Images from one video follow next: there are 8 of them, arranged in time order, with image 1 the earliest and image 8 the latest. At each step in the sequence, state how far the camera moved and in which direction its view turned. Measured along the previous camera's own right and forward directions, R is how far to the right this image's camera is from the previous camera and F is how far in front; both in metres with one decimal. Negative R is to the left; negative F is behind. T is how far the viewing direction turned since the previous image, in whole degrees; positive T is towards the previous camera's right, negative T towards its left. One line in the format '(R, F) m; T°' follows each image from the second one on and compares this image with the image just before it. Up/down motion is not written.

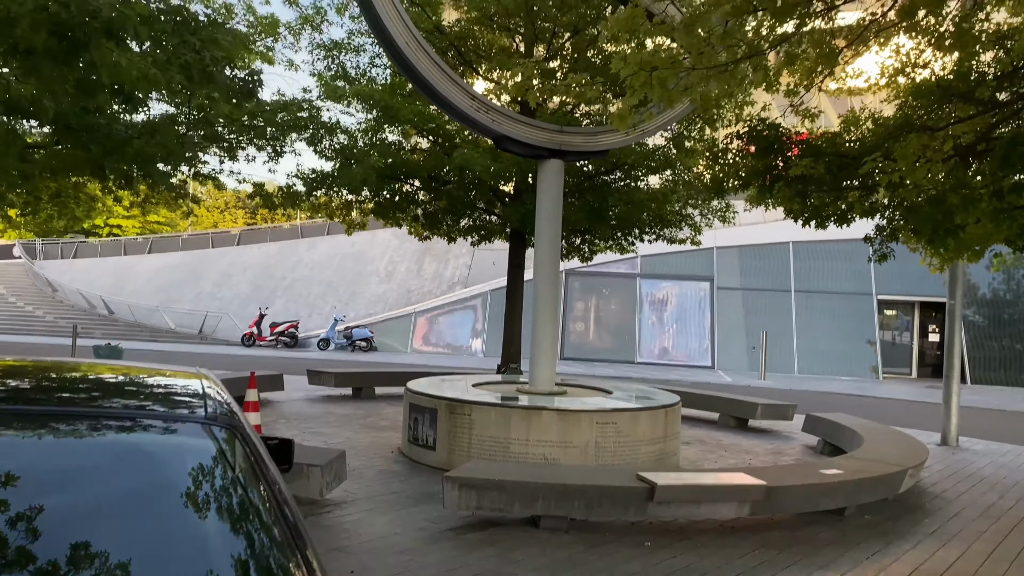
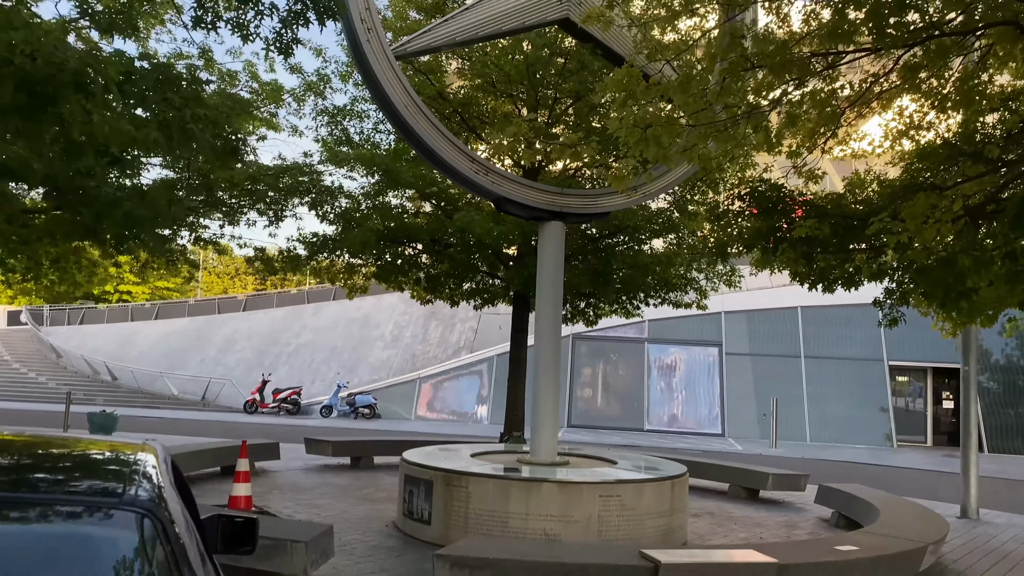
(+0.1, +0.2) m; -1°
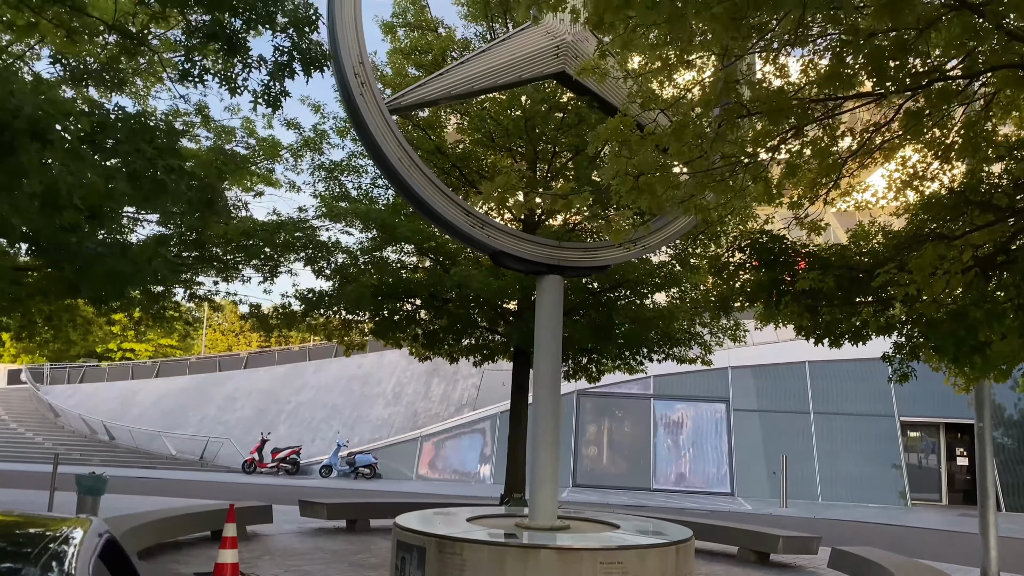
(+0.1, +0.2) m; 0°
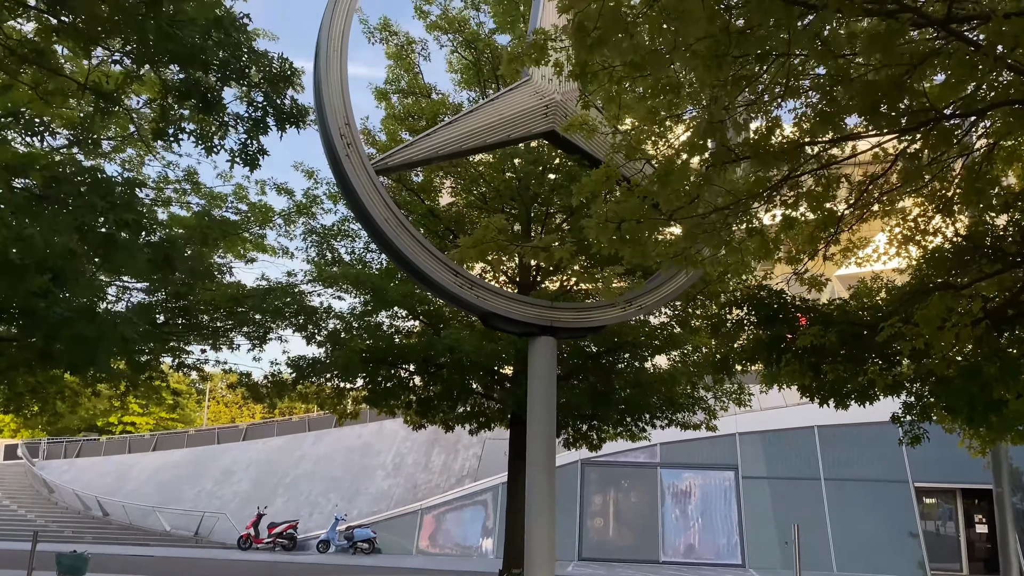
(+0.1, +0.3) m; 0°
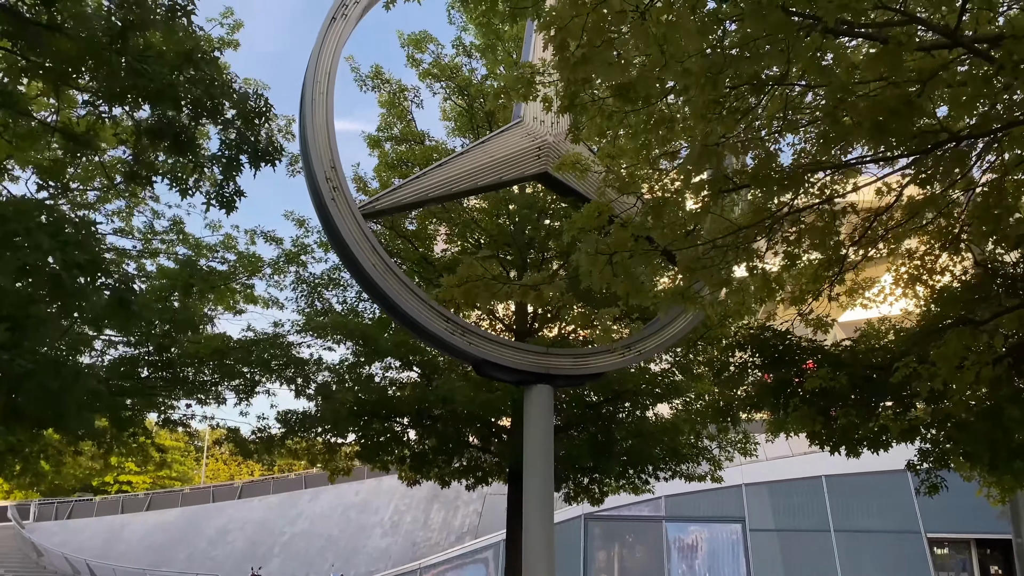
(+0.1, +0.3) m; 0°
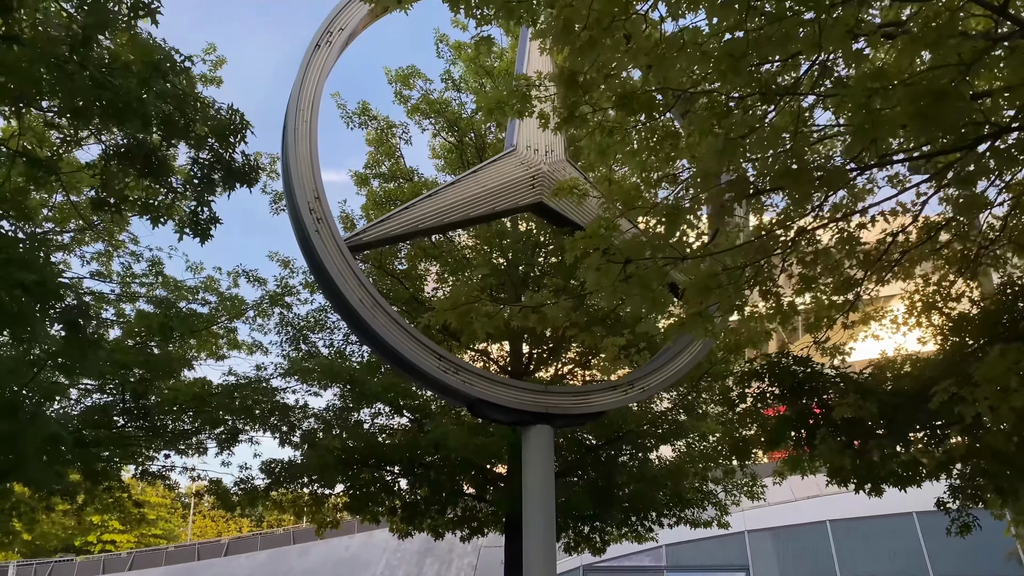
(0.0, +0.4) m; +1°
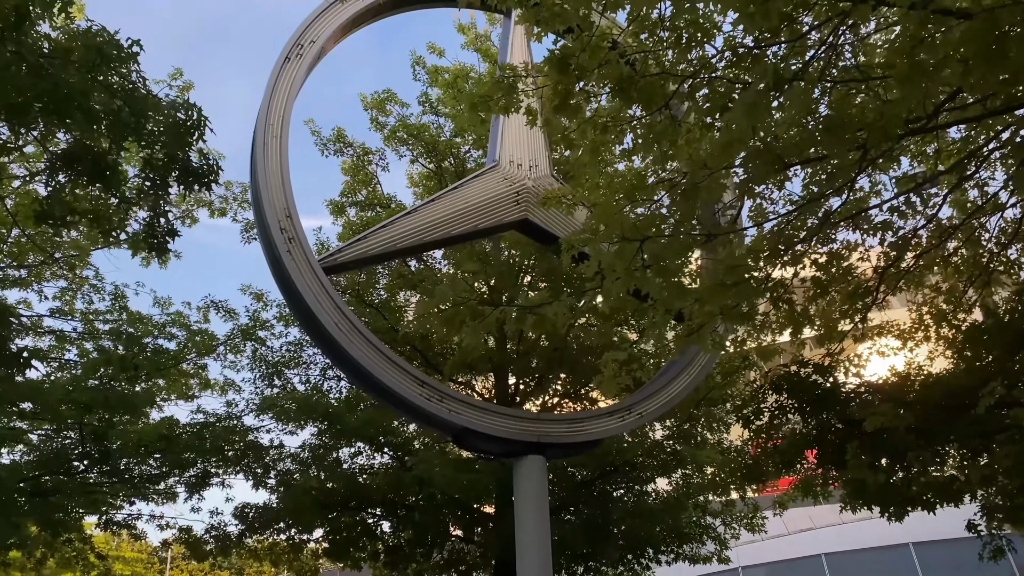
(-0.1, +0.5) m; +1°
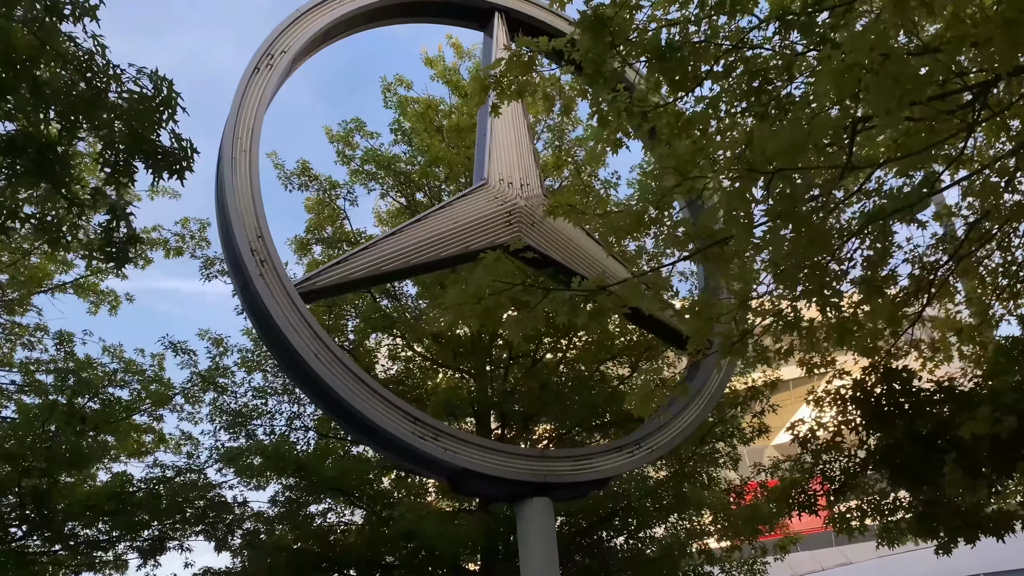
(-0.4, +0.7) m; +3°
